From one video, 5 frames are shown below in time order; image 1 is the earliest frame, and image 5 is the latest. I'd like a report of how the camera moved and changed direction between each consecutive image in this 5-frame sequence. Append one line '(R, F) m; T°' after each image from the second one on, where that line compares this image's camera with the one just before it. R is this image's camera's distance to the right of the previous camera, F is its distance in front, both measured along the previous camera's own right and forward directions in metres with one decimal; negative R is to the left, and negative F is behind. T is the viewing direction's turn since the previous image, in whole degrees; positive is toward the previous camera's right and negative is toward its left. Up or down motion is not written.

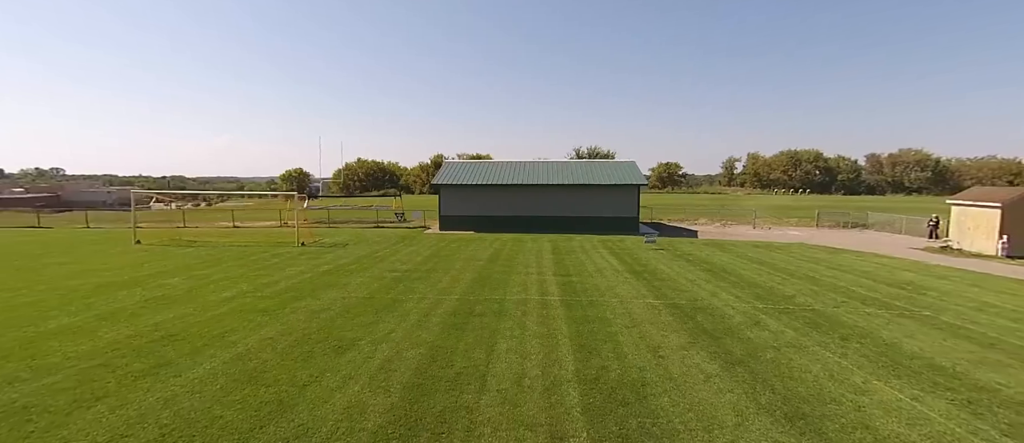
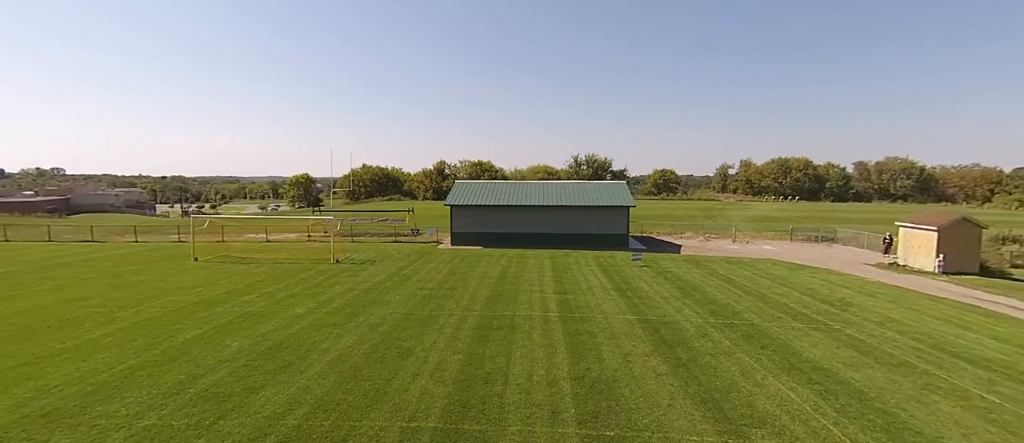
(-0.2, -2.4) m; 0°
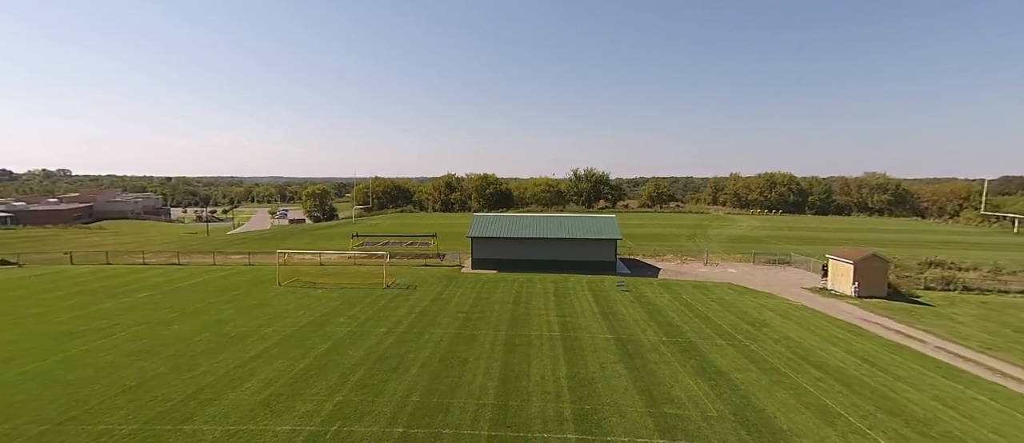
(-0.6, -4.9) m; 0°
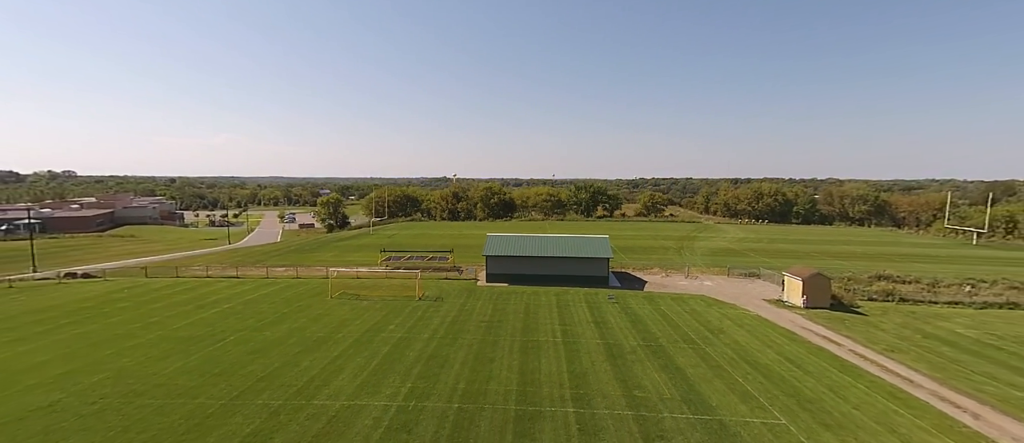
(-0.6, -4.8) m; 0°
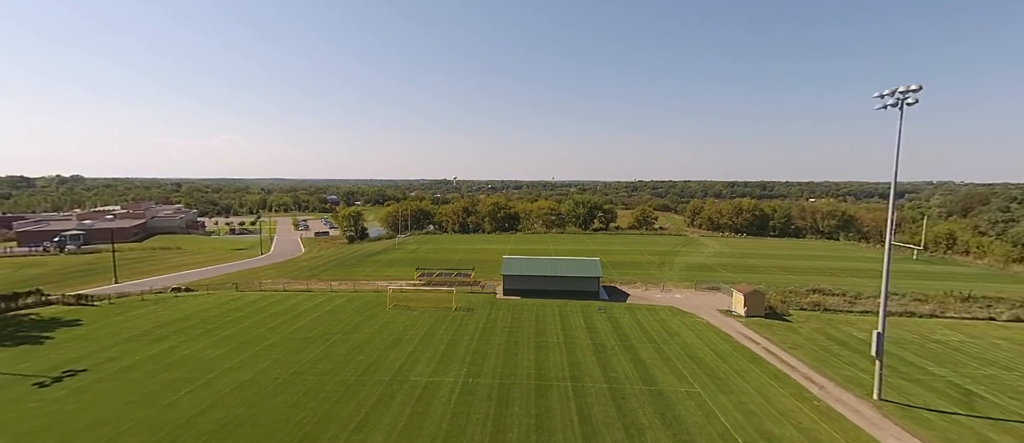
(-1.2, -8.7) m; 0°
